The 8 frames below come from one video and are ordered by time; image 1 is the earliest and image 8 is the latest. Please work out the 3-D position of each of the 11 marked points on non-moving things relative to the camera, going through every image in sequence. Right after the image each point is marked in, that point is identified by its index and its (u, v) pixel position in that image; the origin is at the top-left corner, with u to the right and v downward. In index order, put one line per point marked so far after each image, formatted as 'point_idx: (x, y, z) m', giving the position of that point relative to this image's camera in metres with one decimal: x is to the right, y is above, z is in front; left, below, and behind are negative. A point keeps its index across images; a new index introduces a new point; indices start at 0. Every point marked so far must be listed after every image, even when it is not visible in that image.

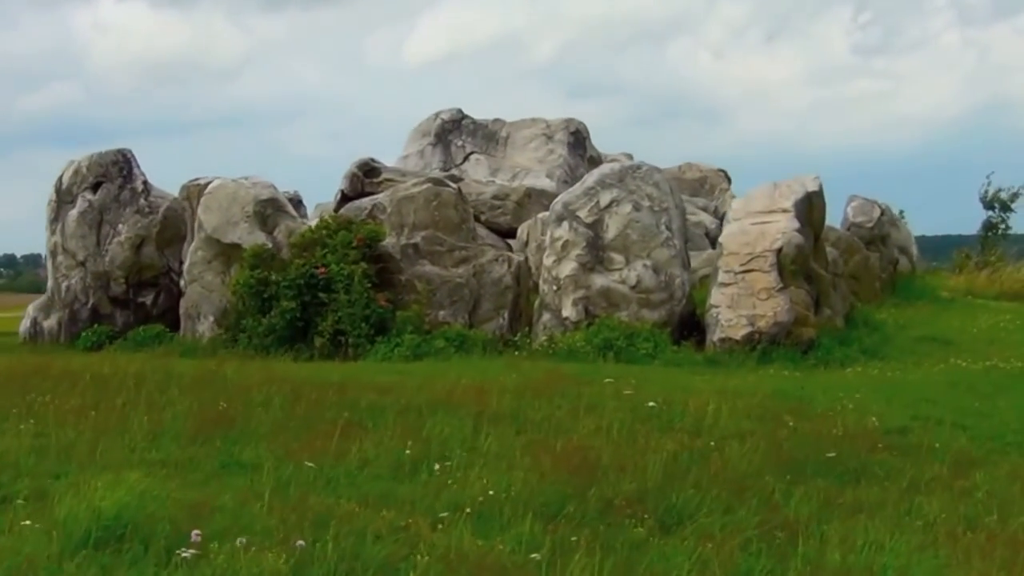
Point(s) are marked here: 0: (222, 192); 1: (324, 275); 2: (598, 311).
0: (-2.6, +0.8, +16.8) m
1: (-1.5, +0.1, +15.7) m
2: (+0.7, -0.2, +15.5) m
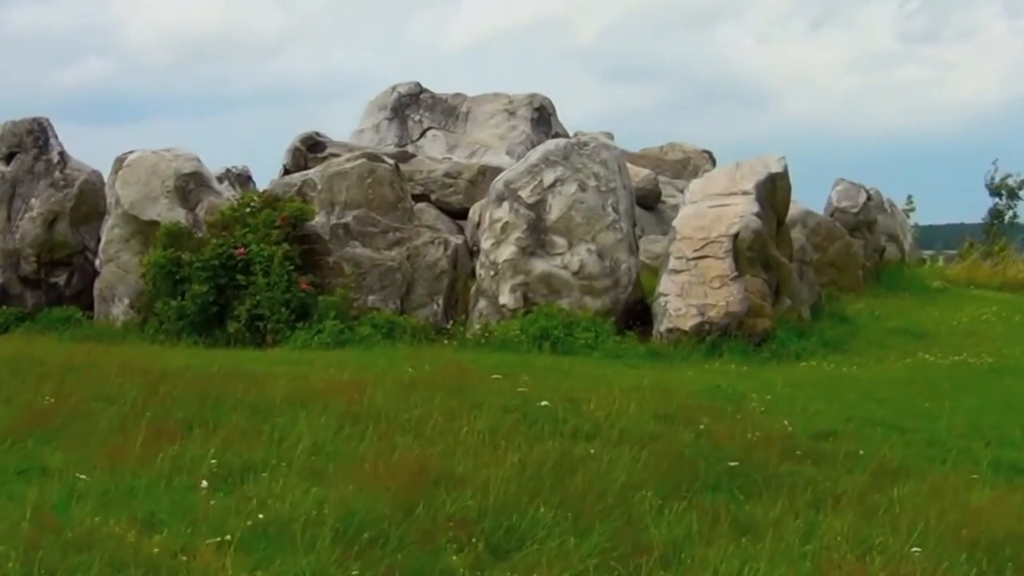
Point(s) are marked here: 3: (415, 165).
0: (-3.0, +1.0, +15.7) m
1: (-2.0, +0.2, +14.5) m
2: (+0.2, -0.1, +14.3) m
3: (-1.0, +1.2, +18.1) m
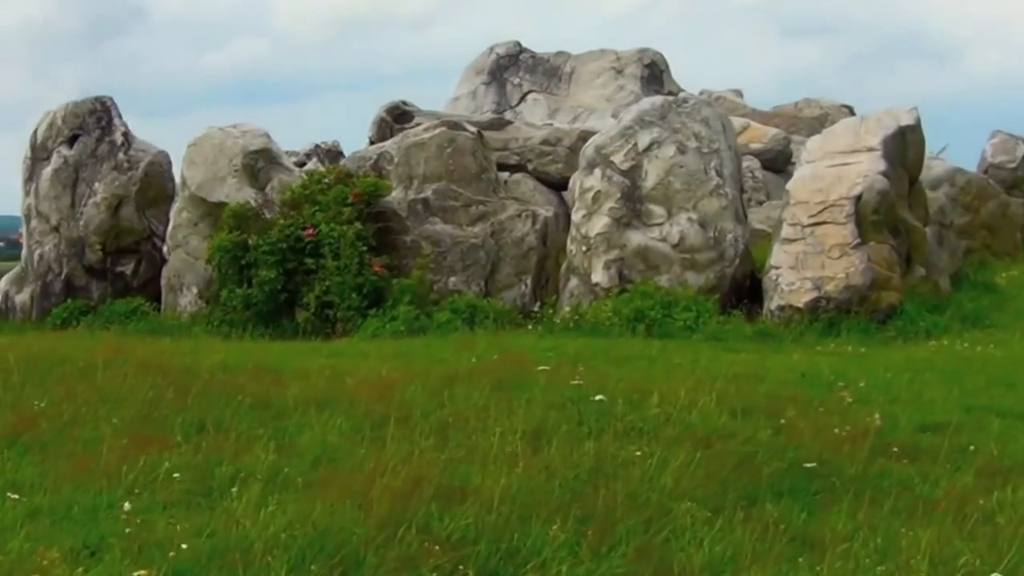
0: (-2.3, +1.1, +14.6) m
1: (-1.4, +0.3, +13.3) m
2: (+0.8, +0.1, +12.9) m
3: (0.0, +1.3, +16.8) m
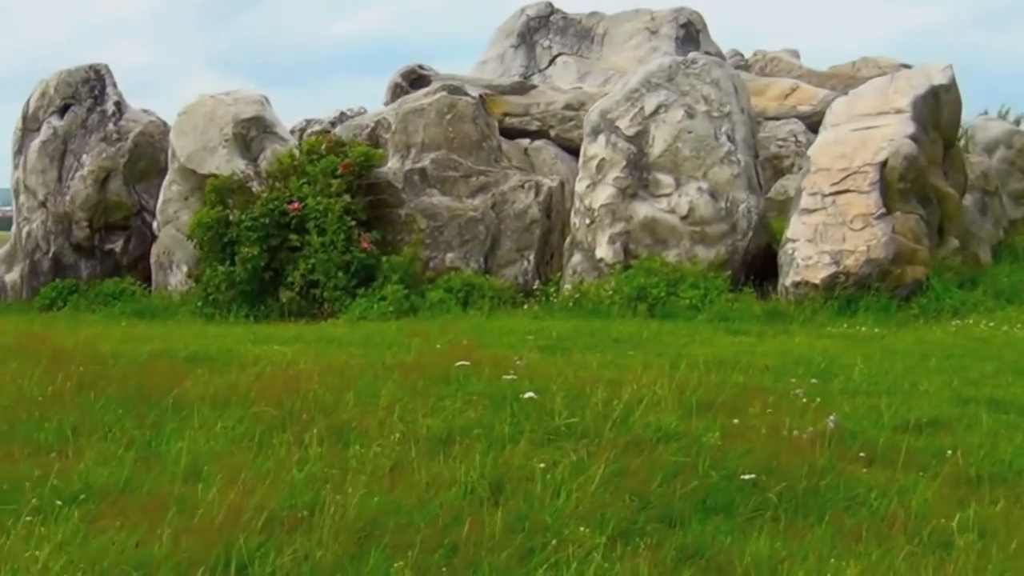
0: (-2.2, +1.2, +13.8) m
1: (-1.4, +0.5, +12.5) m
2: (+0.8, +0.2, +11.9) m
3: (+0.2, +1.5, +15.8) m
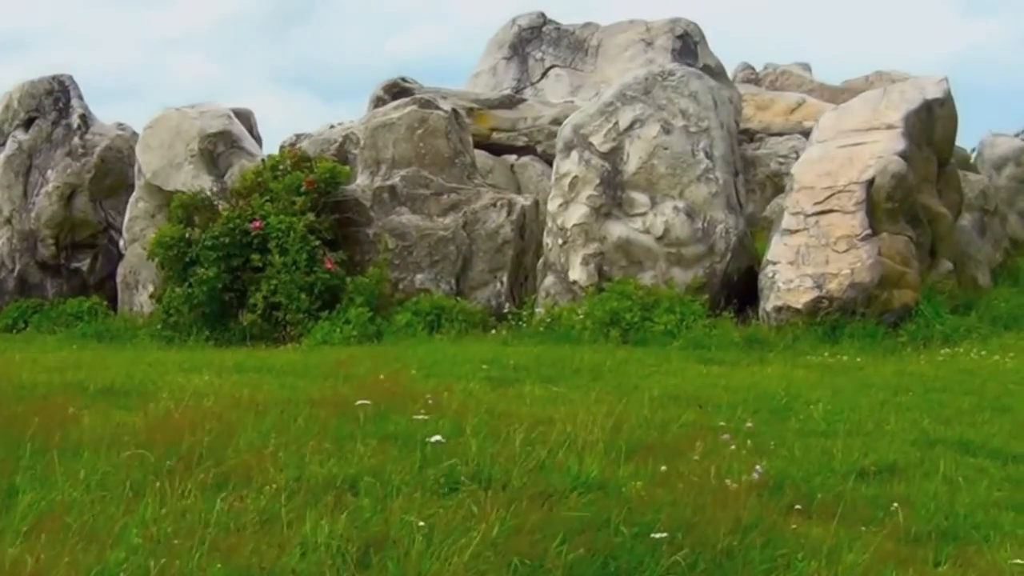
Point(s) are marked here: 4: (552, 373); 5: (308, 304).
0: (-2.4, +1.1, +13.2) m
1: (-1.6, +0.4, +11.9) m
2: (+0.6, +0.1, +11.3) m
3: (+0.1, +1.4, +15.2) m
4: (+0.2, -0.4, +9.2) m
5: (-1.2, -0.1, +11.5) m
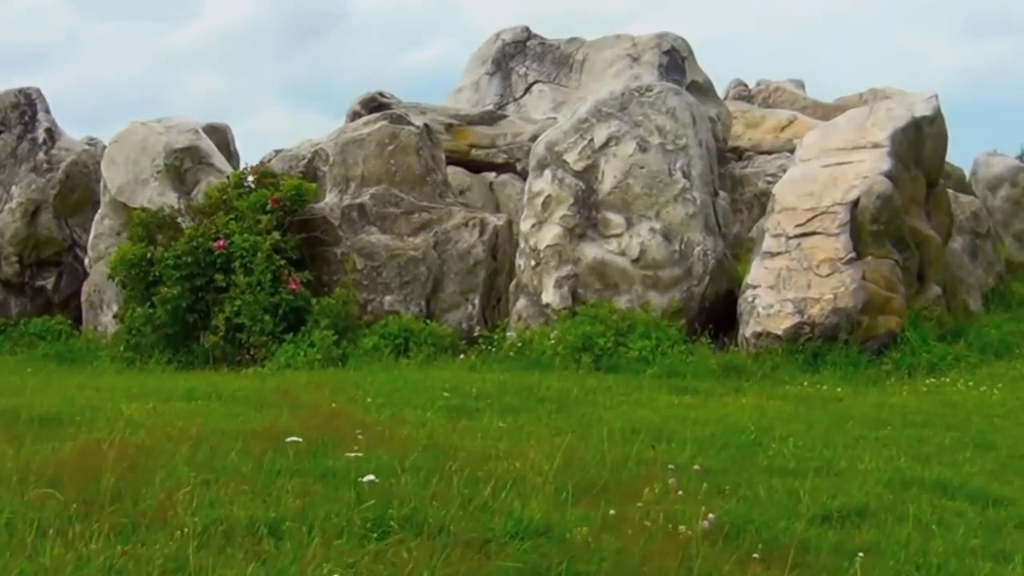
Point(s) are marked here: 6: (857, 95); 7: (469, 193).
0: (-2.5, +1.0, +12.8) m
1: (-1.7, +0.2, +11.5) m
2: (+0.4, 0.0, +10.8) m
3: (-0.1, +1.2, +14.8) m
4: (0.0, -0.5, +8.8) m
5: (-1.4, -0.2, +11.0) m
6: (+3.3, +1.8, +18.5) m
7: (-0.3, +0.7, +13.7) m
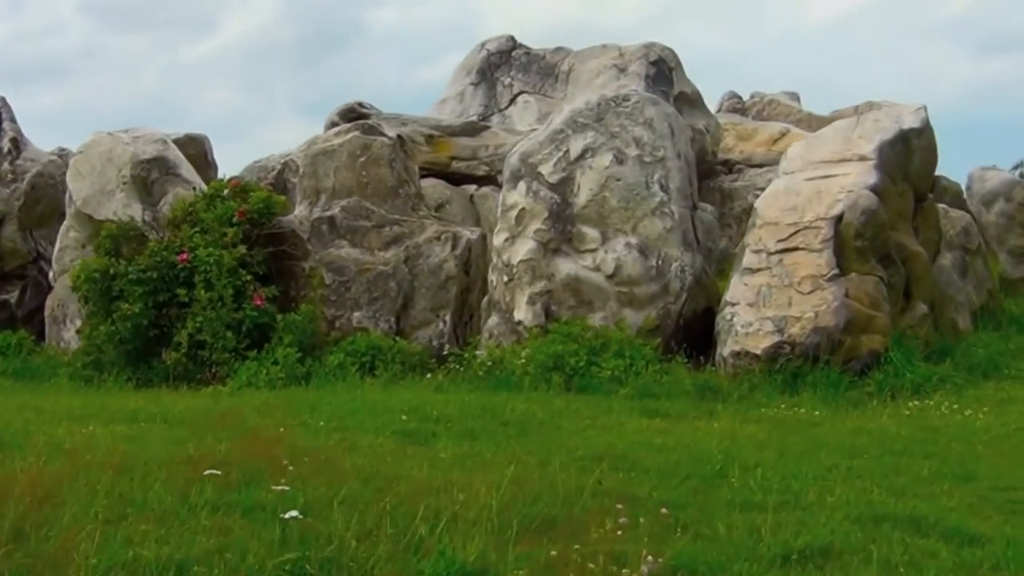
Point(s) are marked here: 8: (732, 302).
0: (-2.7, +0.9, +12.4) m
1: (-1.9, +0.1, +11.1) m
2: (+0.3, -0.1, +10.4) m
3: (-0.2, +1.1, +14.4) m
4: (-0.2, -0.6, +8.4) m
5: (-1.5, -0.3, +10.7) m
6: (+3.2, +1.7, +18.1) m
7: (-0.4, +0.6, +13.3) m
8: (+1.2, -0.1, +10.2) m
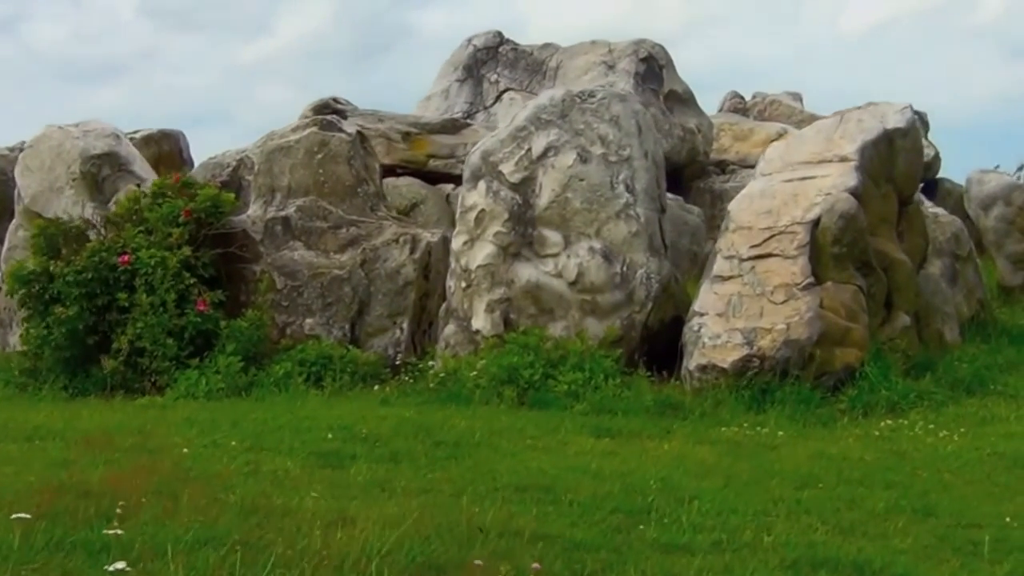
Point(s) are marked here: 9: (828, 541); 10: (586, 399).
0: (-2.8, +0.9, +11.8) m
1: (-2.1, +0.1, +10.5) m
2: (0.0, -0.2, +9.8) m
3: (-0.3, +1.1, +13.8) m
4: (-0.4, -0.6, +7.7) m
5: (-1.8, -0.3, +10.0) m
6: (+3.1, +1.7, +17.4) m
7: (-0.6, +0.5, +12.6) m
8: (+0.9, -0.1, +9.5) m
9: (+1.0, -0.8, +6.1) m
10: (+0.3, -0.5, +9.0) m
